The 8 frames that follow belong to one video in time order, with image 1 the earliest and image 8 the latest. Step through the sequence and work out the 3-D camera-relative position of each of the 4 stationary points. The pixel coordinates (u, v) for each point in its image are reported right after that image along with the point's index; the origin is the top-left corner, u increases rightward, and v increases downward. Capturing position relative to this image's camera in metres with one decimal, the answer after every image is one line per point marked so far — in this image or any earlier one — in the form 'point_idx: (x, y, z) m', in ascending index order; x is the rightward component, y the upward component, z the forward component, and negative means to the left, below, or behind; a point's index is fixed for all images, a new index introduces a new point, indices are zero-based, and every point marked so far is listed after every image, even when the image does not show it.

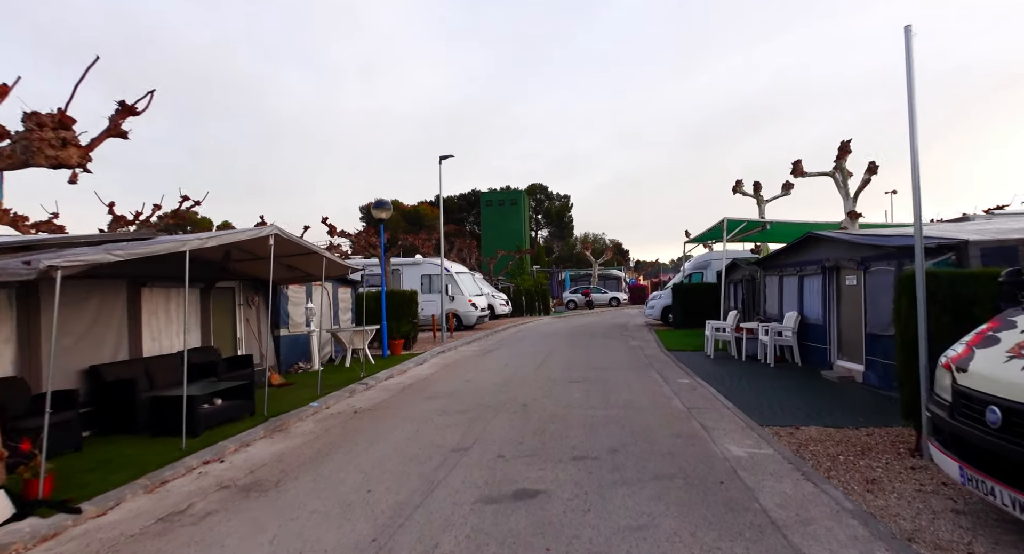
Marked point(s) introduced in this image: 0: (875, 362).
0: (+5.8, -1.4, +9.1) m
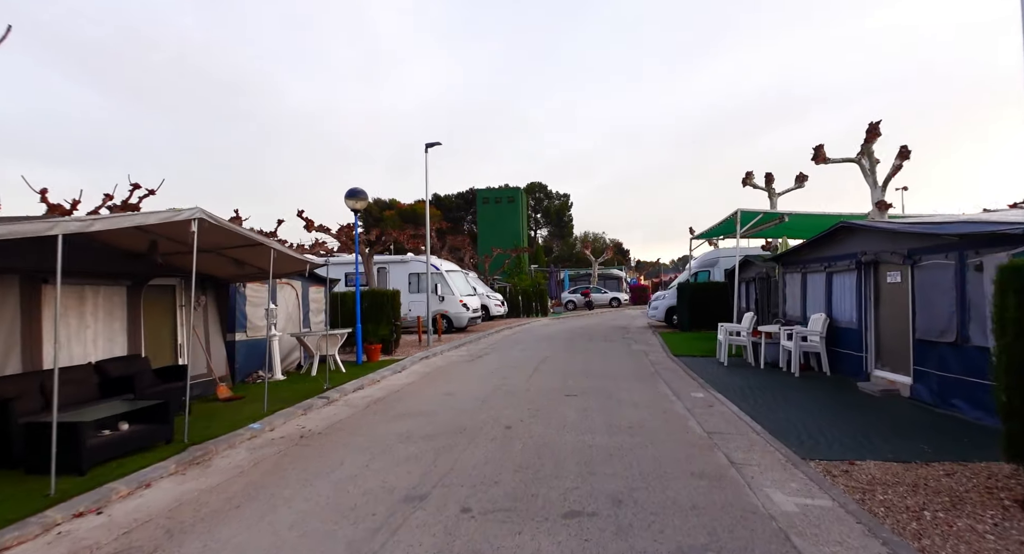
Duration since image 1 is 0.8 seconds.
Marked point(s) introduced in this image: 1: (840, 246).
0: (+5.6, -1.3, +7.6) m
1: (+5.8, +0.5, +10.1) m
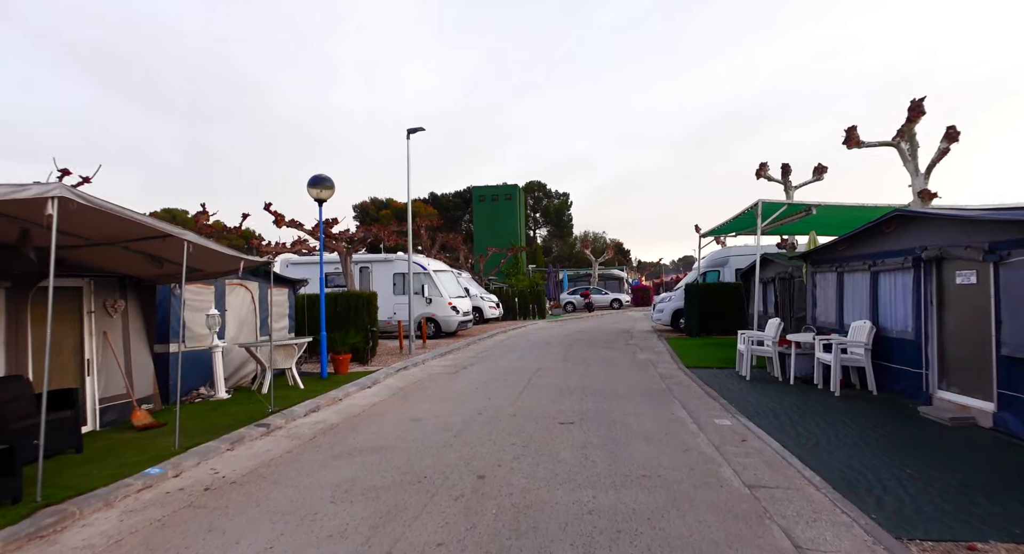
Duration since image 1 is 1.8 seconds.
0: (+5.4, -1.3, +6.0) m
1: (+5.6, +0.5, +8.4) m
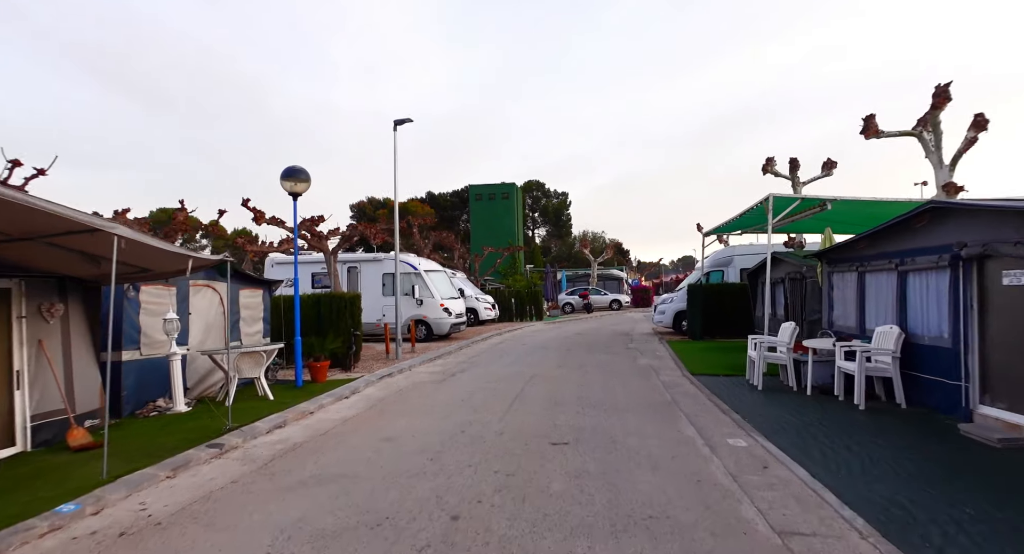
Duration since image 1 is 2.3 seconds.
0: (+5.2, -1.3, +5.1) m
1: (+5.5, +0.5, +7.6) m
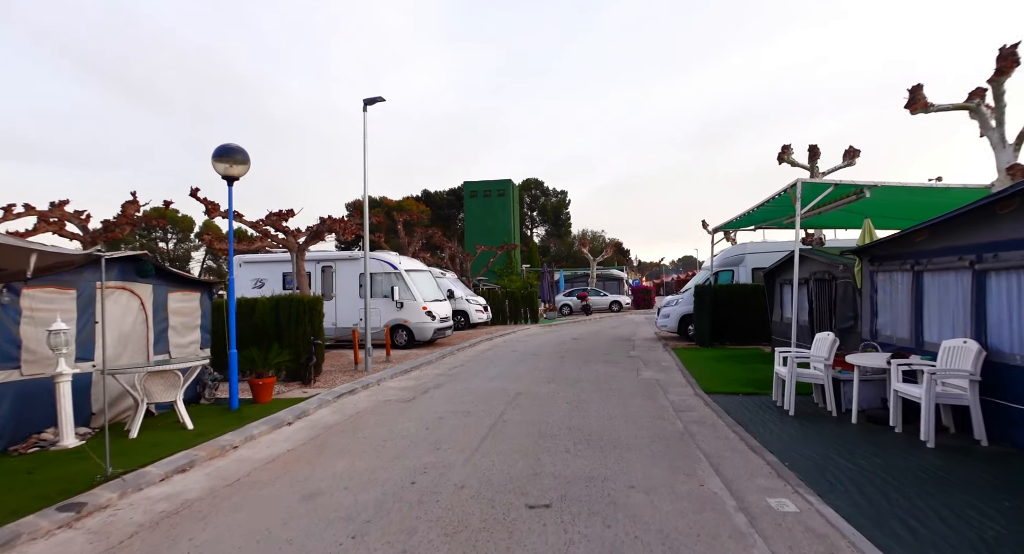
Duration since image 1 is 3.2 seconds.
0: (+4.9, -1.3, +3.5) m
1: (+5.1, +0.5, +5.9) m
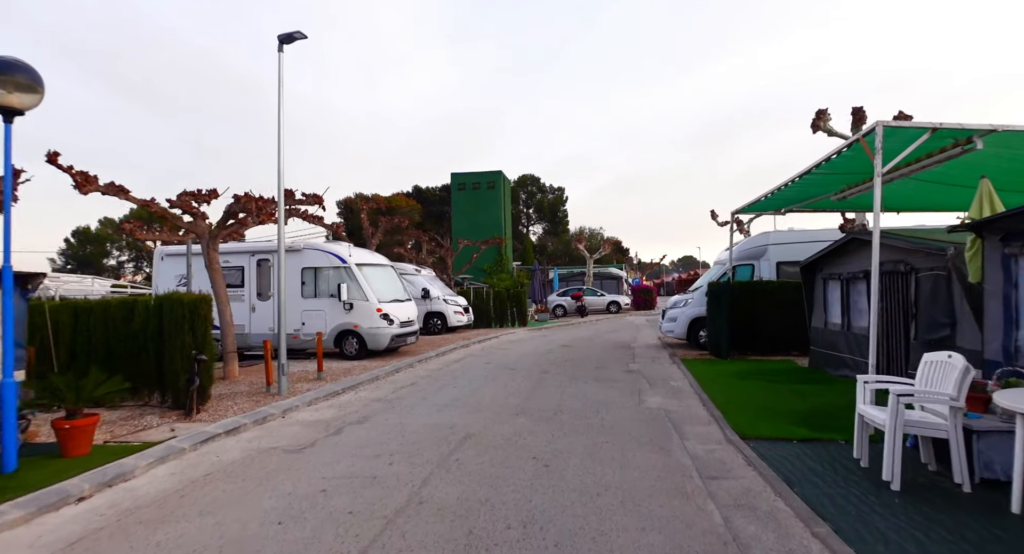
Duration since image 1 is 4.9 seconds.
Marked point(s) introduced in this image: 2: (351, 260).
0: (+4.3, -1.2, +0.5) m
1: (+4.5, +0.7, +2.9) m
2: (-4.0, +0.4, +14.0) m
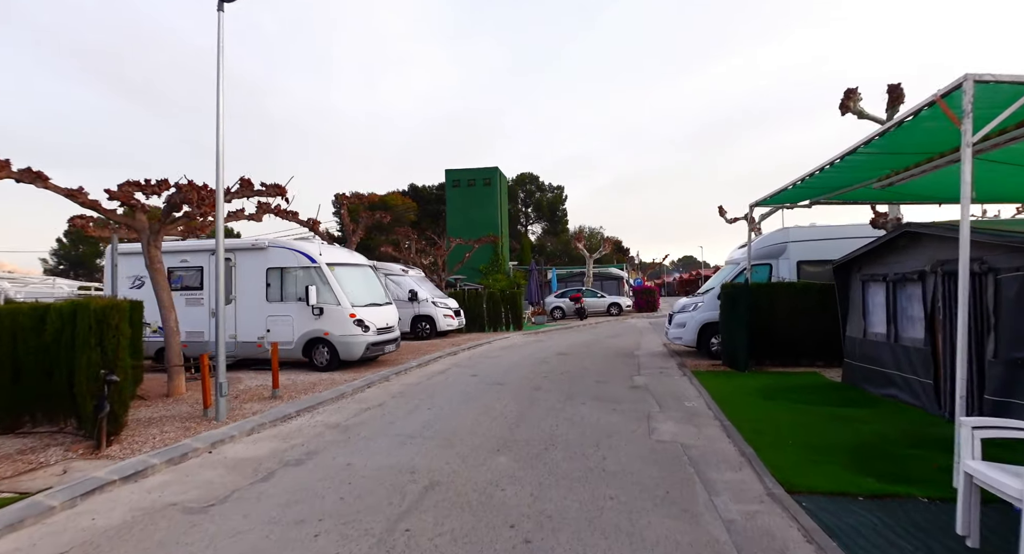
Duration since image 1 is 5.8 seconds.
0: (+4.1, -1.2, -1.0) m
1: (+4.3, +0.6, +1.4) m
2: (-4.2, +0.4, +12.6) m
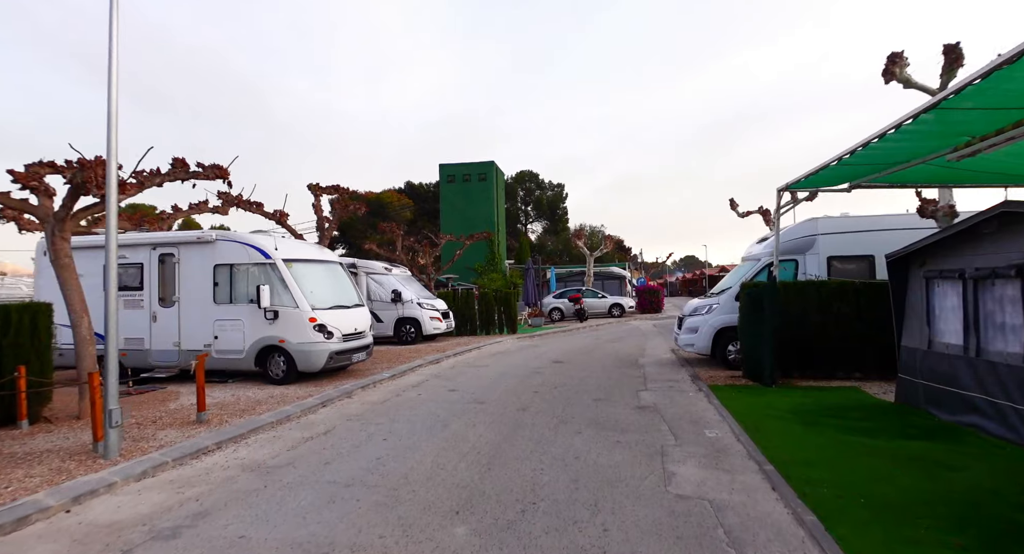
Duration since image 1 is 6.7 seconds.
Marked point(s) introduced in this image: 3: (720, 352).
0: (+3.8, -1.2, -2.7) m
1: (+4.0, +0.7, -0.3) m
2: (-4.5, +0.4, +10.9) m
3: (+4.3, -1.5, +11.5) m
